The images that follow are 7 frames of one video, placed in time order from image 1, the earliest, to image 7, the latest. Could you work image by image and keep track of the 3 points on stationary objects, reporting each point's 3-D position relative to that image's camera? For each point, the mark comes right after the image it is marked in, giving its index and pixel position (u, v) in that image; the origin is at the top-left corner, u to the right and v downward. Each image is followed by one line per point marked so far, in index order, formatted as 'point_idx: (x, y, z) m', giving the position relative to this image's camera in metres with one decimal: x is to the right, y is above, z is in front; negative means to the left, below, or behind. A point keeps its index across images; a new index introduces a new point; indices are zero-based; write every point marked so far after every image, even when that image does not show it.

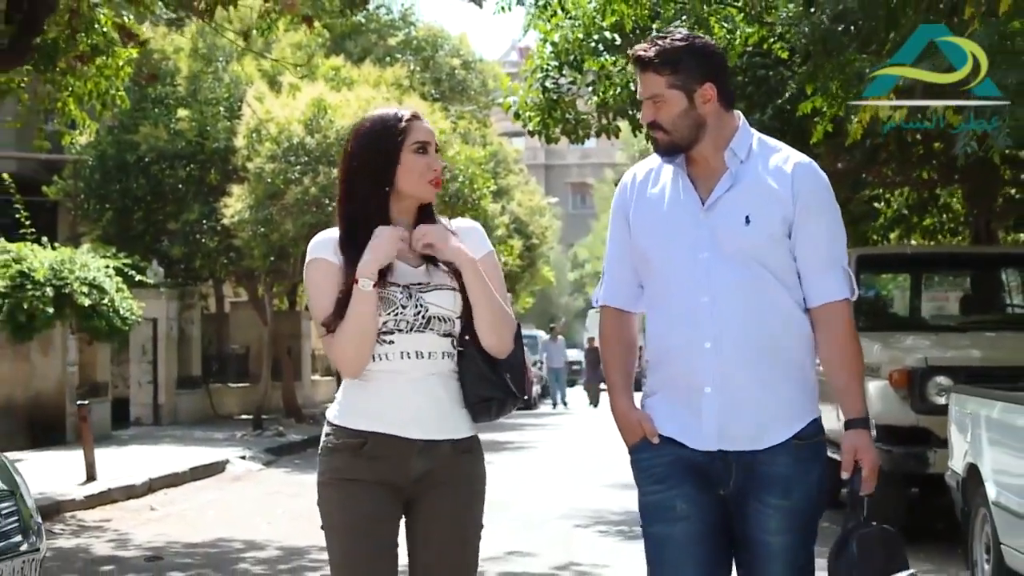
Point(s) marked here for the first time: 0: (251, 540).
0: (-2.0, -1.9, +11.1) m
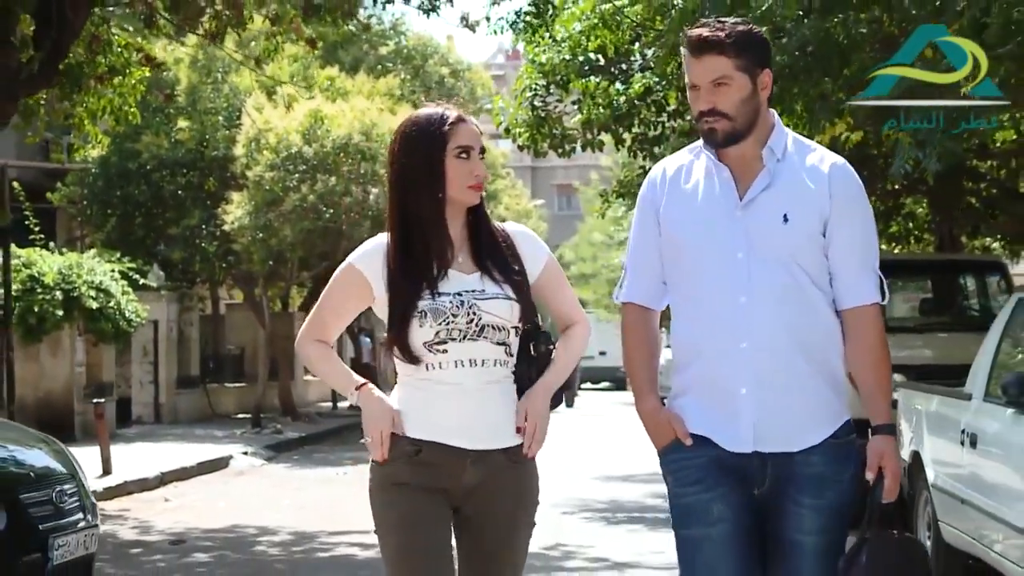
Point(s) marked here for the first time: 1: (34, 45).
0: (-2.0, -2.0, +12.0) m
1: (-4.1, +2.1, +12.4) m
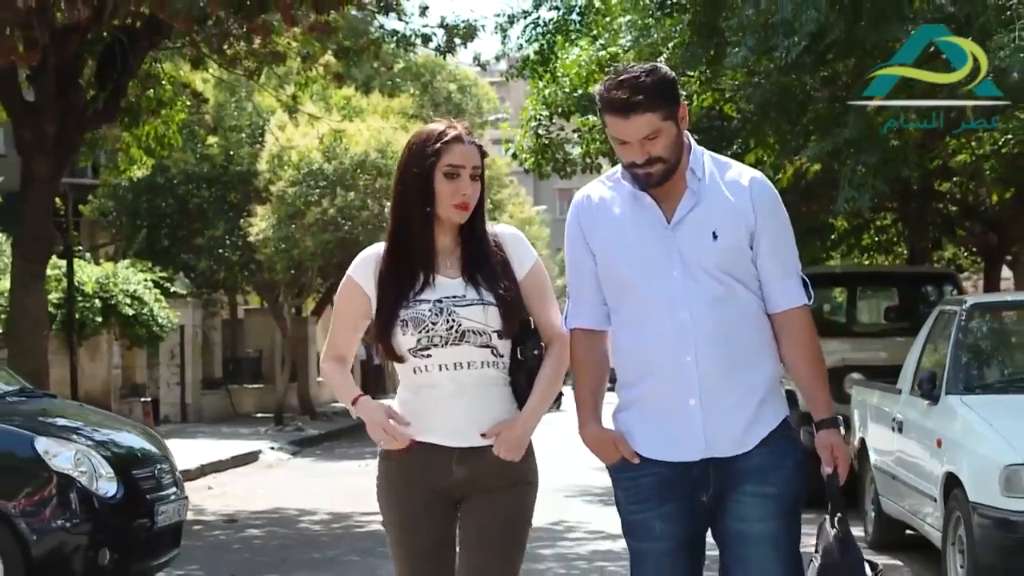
0: (-2.0, -2.1, +13.7) m
1: (-4.0, +2.0, +14.1) m
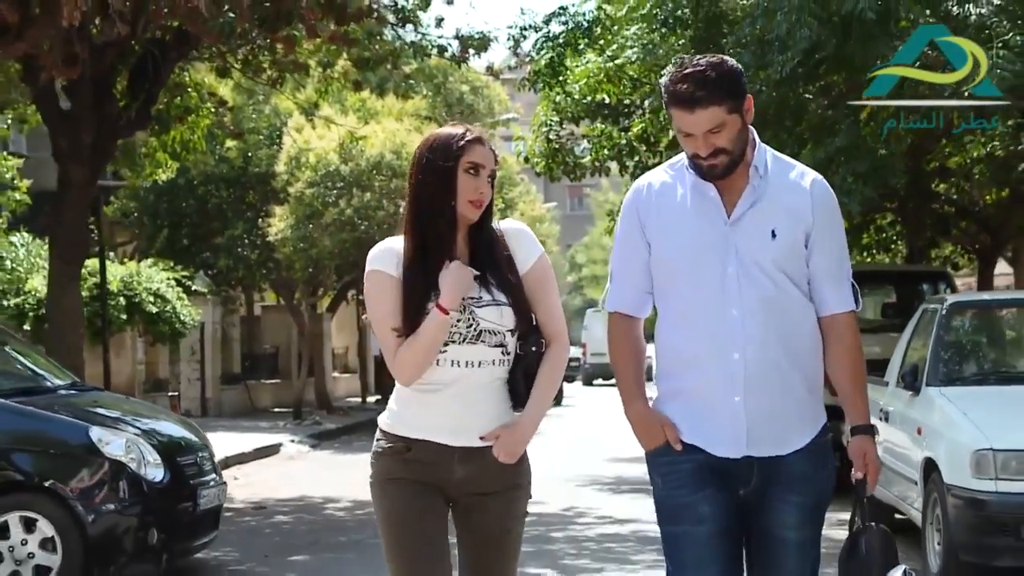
0: (-1.8, -2.1, +14.4) m
1: (-3.9, +2.0, +14.8) m
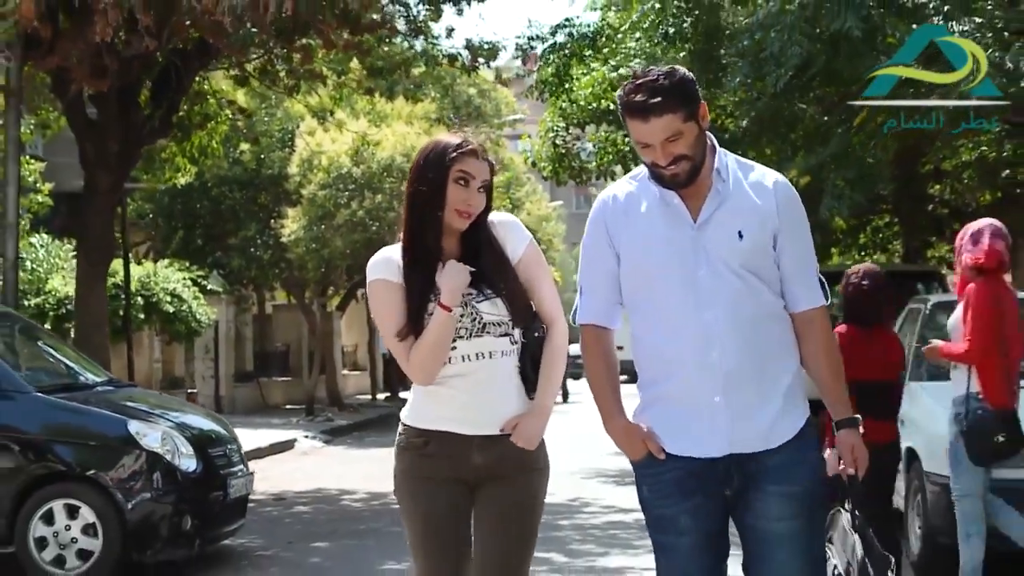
0: (-1.7, -2.1, +15.0) m
1: (-3.8, +1.9, +15.4) m
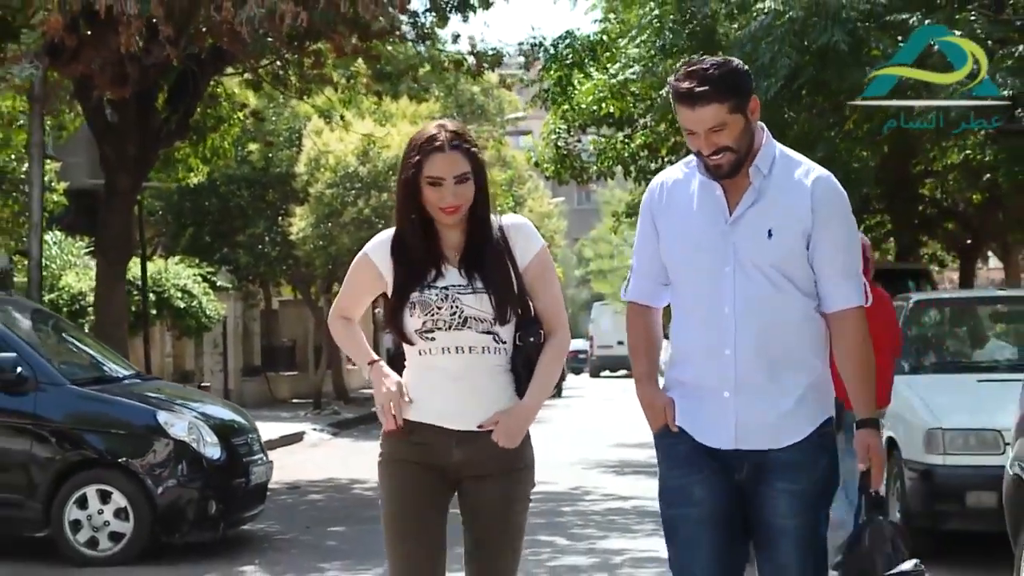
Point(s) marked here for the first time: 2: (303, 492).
0: (-1.7, -2.0, +15.6) m
1: (-3.7, +2.0, +16.0) m
2: (-2.0, -2.0, +14.2) m
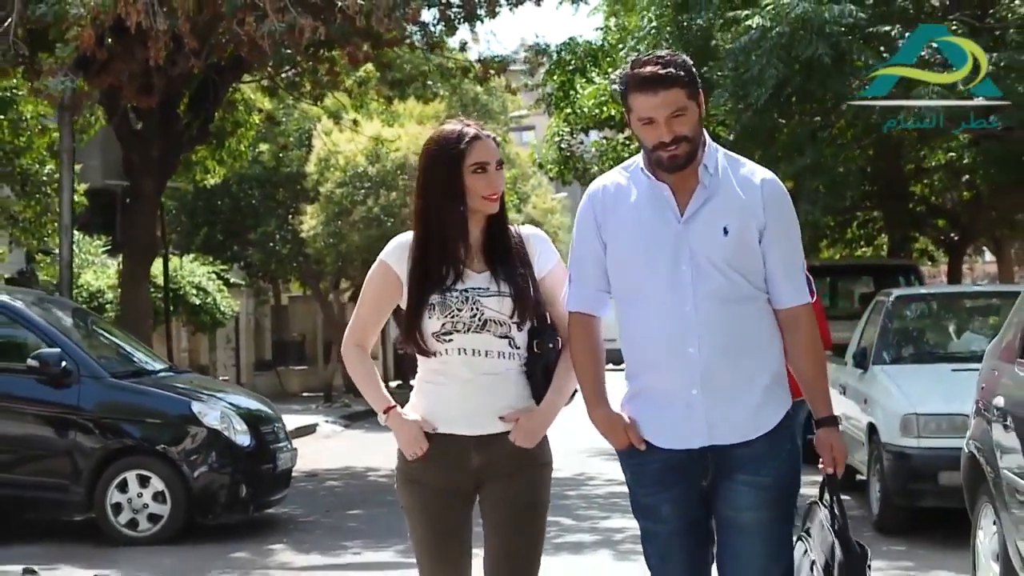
0: (-1.6, -2.0, +16.4) m
1: (-3.7, +2.0, +16.8) m
2: (-2.0, -2.0, +15.0) m
